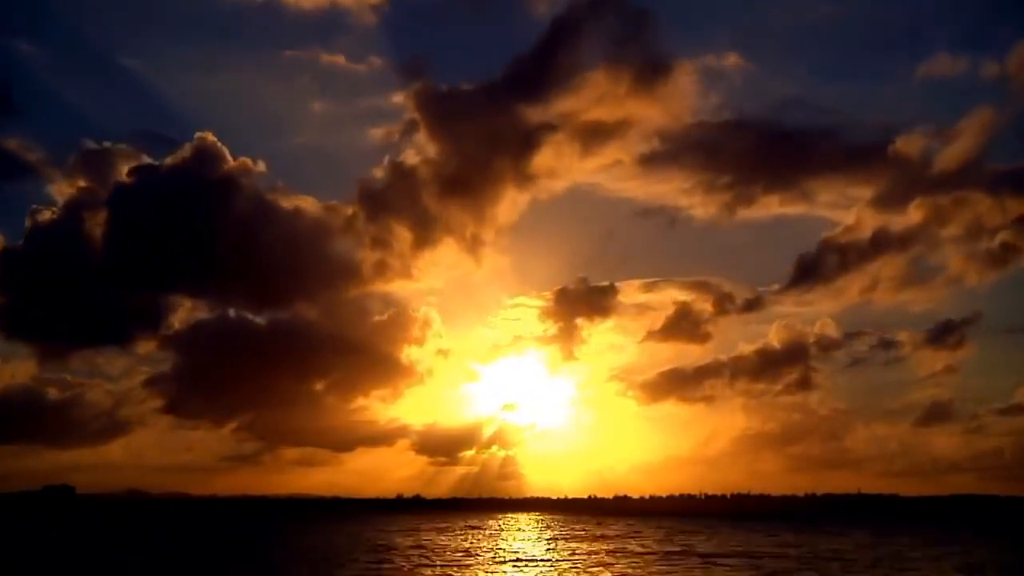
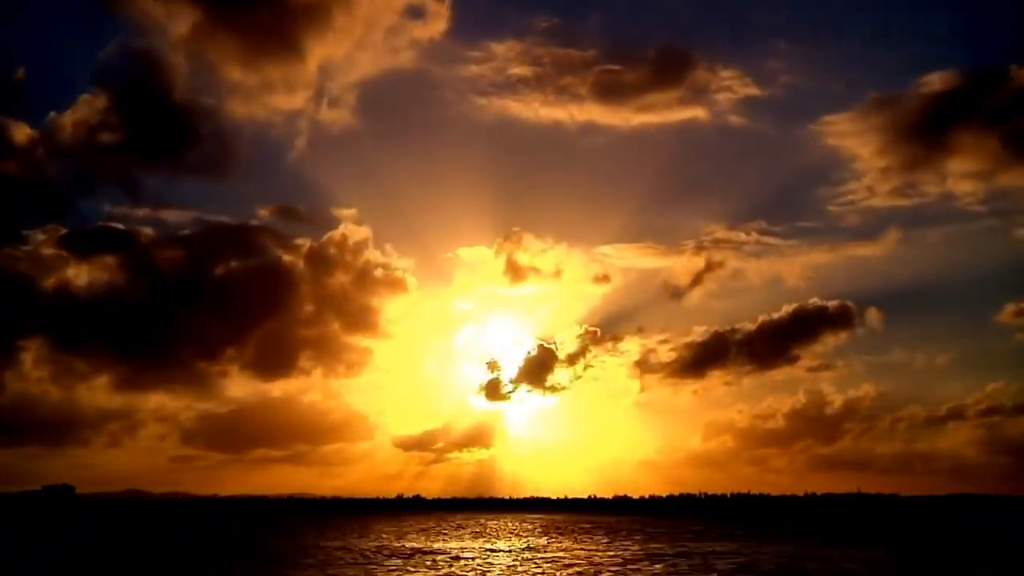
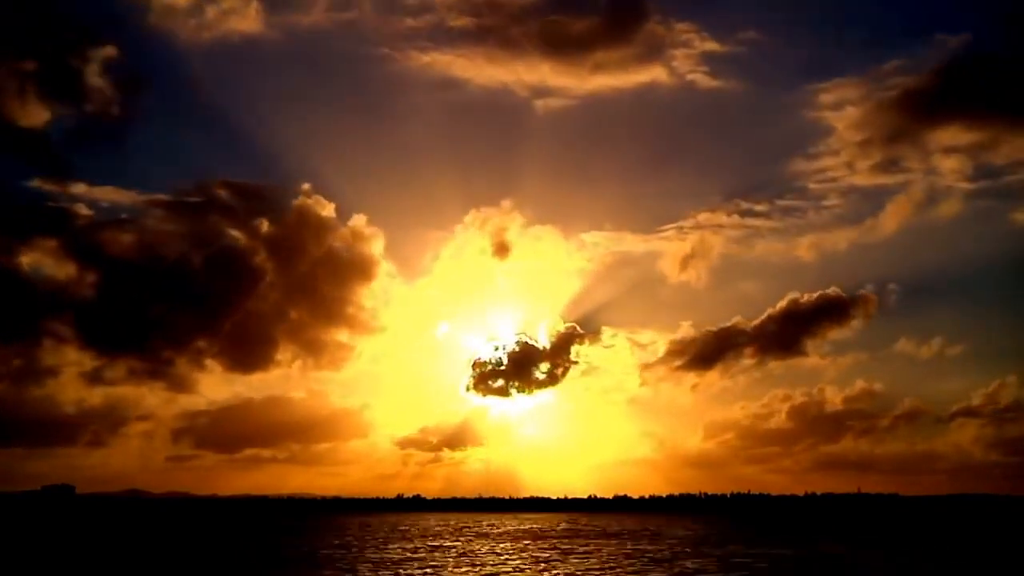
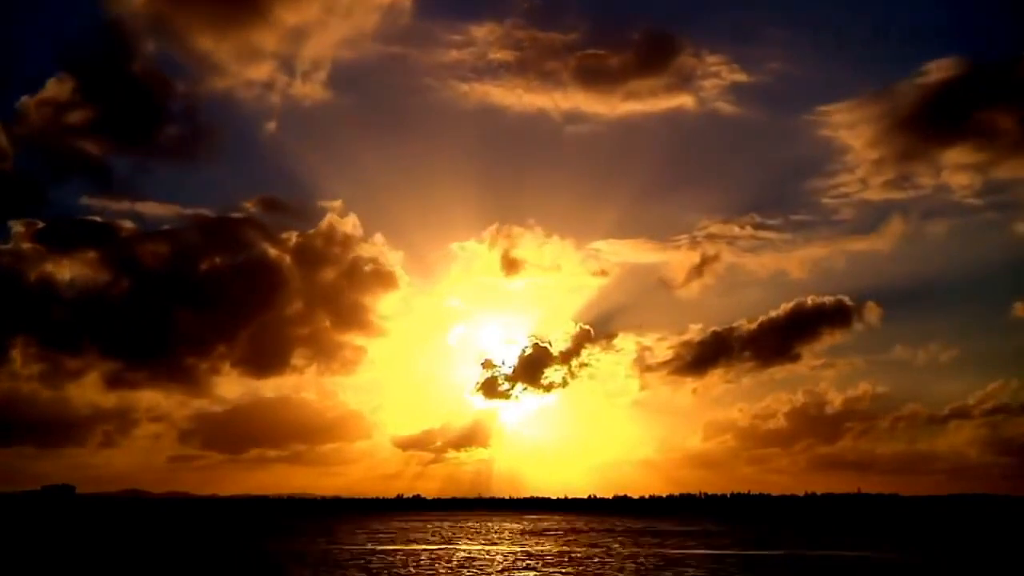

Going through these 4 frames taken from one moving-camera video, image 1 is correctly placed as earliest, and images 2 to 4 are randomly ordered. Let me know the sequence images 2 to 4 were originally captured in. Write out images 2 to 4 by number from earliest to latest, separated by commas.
2, 4, 3
